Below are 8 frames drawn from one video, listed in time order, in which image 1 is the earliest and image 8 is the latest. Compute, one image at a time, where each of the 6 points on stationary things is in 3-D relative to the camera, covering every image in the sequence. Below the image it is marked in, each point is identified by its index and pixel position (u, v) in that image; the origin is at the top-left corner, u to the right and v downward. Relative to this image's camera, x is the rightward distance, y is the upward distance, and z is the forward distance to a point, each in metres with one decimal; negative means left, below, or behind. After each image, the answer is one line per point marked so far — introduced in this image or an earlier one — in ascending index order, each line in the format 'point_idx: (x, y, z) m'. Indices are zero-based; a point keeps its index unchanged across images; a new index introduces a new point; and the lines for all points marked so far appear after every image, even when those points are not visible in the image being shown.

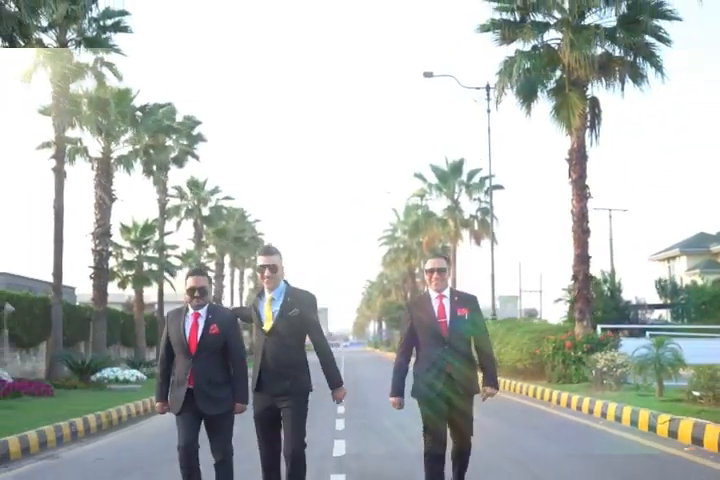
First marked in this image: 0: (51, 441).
0: (-4.5, -2.9, +15.9) m
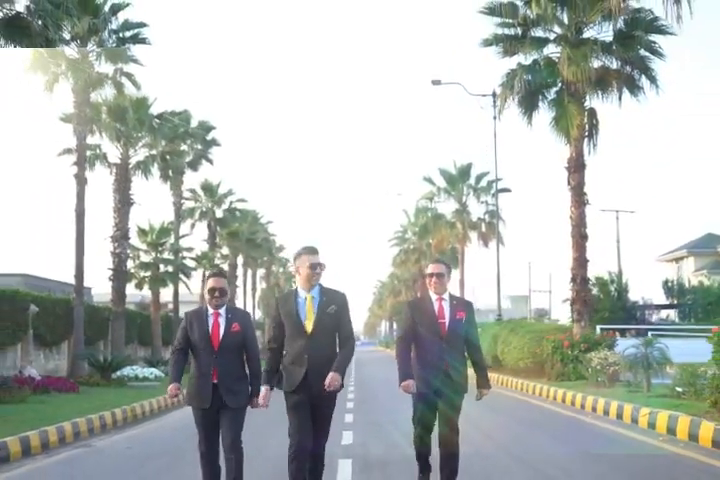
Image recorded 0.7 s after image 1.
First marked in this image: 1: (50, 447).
0: (-4.4, -3.0, +17.2) m
1: (-4.4, -2.9, +15.6) m
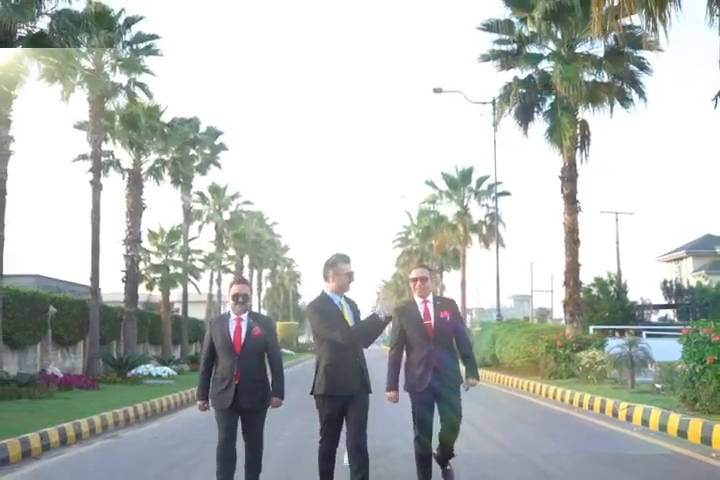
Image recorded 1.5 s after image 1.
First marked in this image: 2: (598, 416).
0: (-4.3, -3.2, +18.8) m
1: (-4.4, -3.1, +17.1) m
2: (+4.2, -3.1, +19.6) m
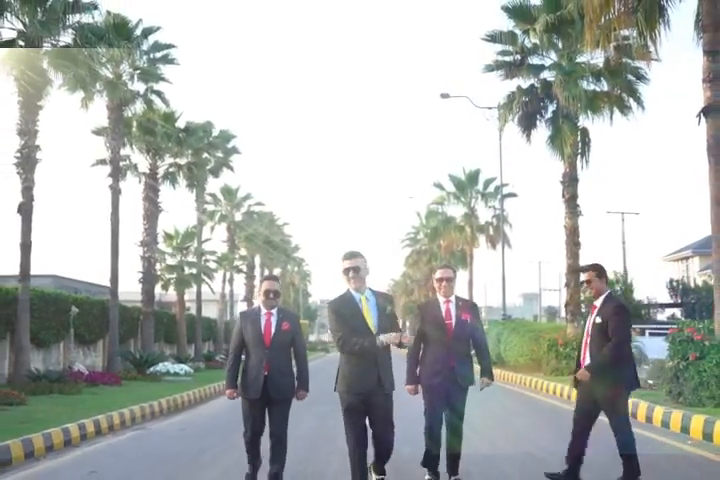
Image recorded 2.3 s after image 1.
0: (-4.1, -3.3, +20.1) m
1: (-4.2, -3.2, +18.5) m
2: (+4.4, -3.2, +20.9) m
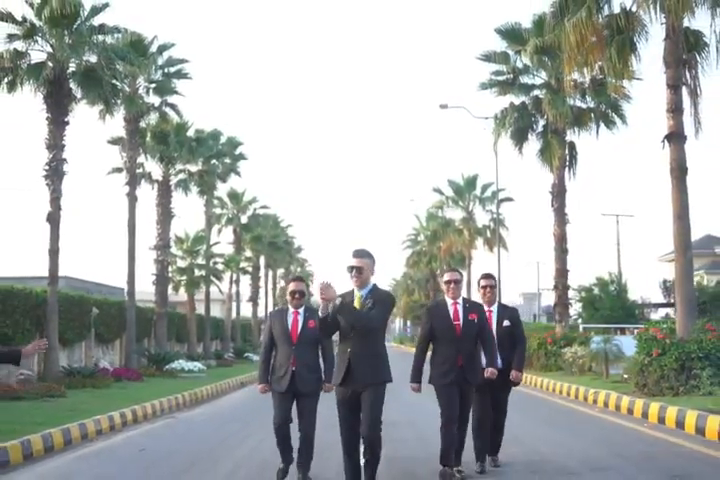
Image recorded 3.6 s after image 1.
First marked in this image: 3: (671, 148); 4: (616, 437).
0: (-4.0, -3.5, +22.4) m
1: (-4.1, -3.4, +20.8) m
2: (+4.5, -3.4, +23.2) m
3: (+5.5, +1.6, +19.1) m
4: (+3.6, -2.8, +15.4) m
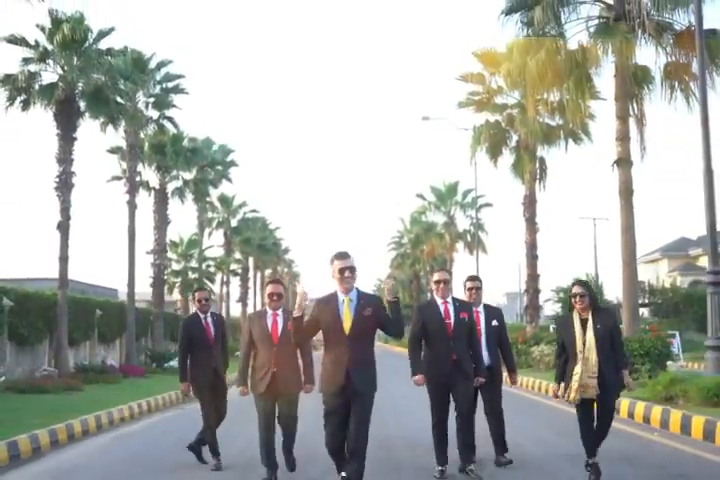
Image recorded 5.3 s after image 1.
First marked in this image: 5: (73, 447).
0: (-4.3, -3.7, +25.1) m
1: (-4.4, -3.6, +23.4) m
2: (+4.2, -3.7, +26.0) m
3: (+5.2, +1.3, +21.9) m
4: (+3.4, -3.0, +18.1) m
5: (-4.3, -3.1, +16.5) m
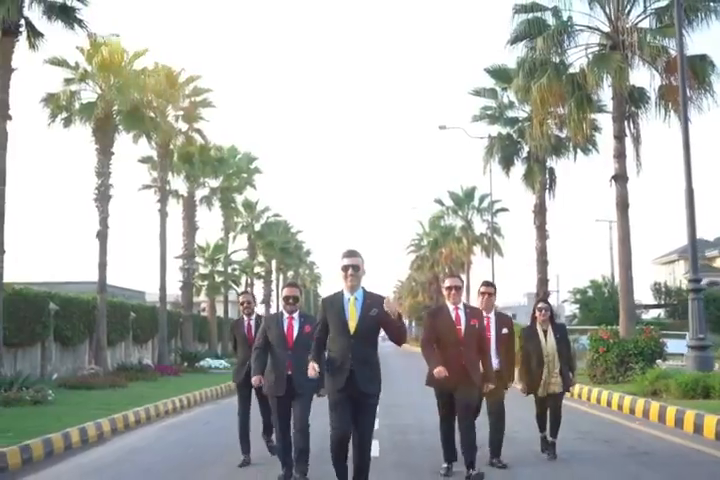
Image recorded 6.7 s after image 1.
0: (-3.8, -4.0, +27.3) m
1: (-3.9, -3.9, +25.6) m
2: (+4.8, -3.9, +28.0) m
3: (+5.6, +1.1, +23.9) m
4: (+3.8, -3.2, +20.2) m
5: (-4.0, -3.4, +18.7) m
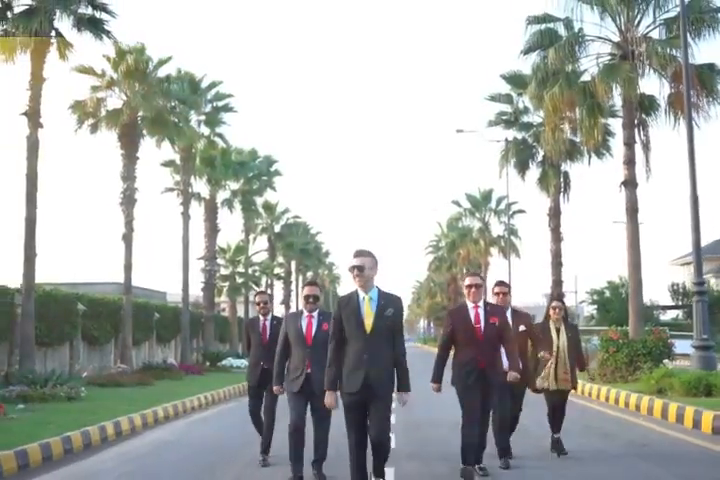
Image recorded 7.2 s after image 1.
0: (-3.4, -4.0, +28.3) m
1: (-3.5, -3.9, +26.6) m
2: (+5.2, -3.9, +28.9) m
3: (+6.0, +1.1, +24.7) m
4: (+4.1, -3.3, +21.0) m
5: (-3.6, -3.4, +19.7) m
